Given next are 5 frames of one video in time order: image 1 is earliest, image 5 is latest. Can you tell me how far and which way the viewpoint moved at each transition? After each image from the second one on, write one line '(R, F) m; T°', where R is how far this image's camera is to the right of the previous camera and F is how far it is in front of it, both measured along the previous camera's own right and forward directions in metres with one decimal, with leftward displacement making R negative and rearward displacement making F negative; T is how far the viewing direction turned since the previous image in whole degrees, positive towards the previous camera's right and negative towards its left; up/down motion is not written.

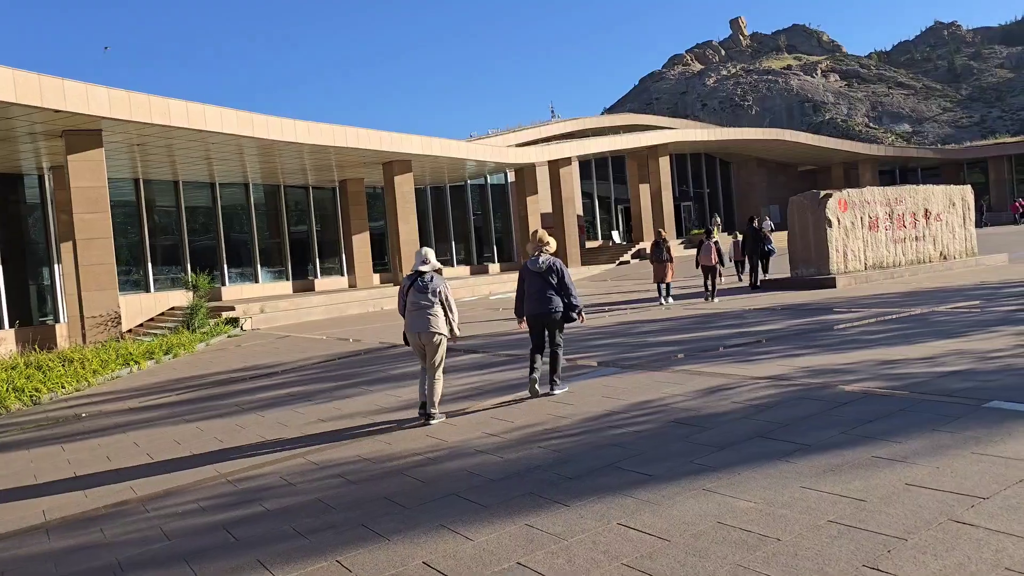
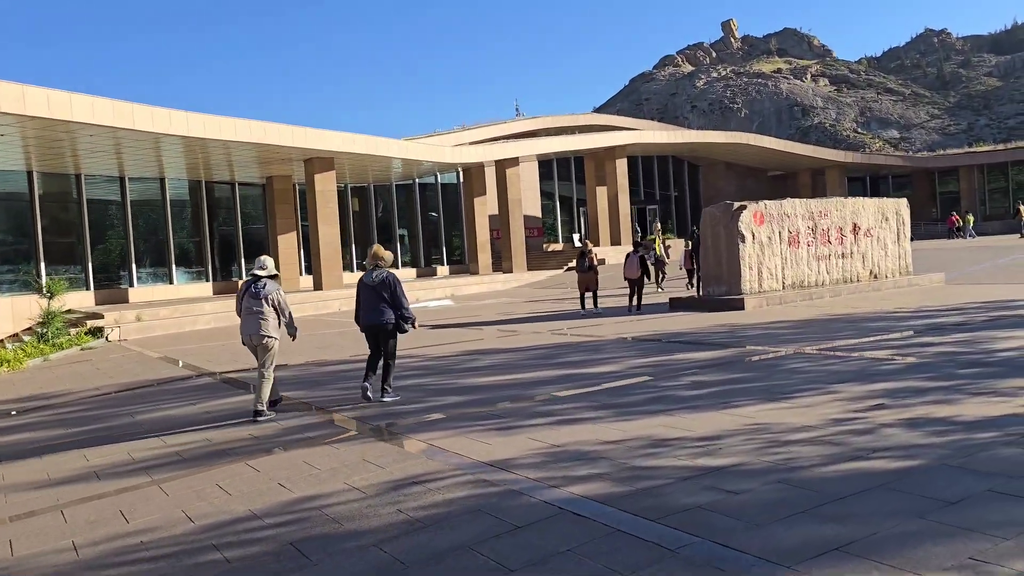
(+1.9, +1.5) m; +1°
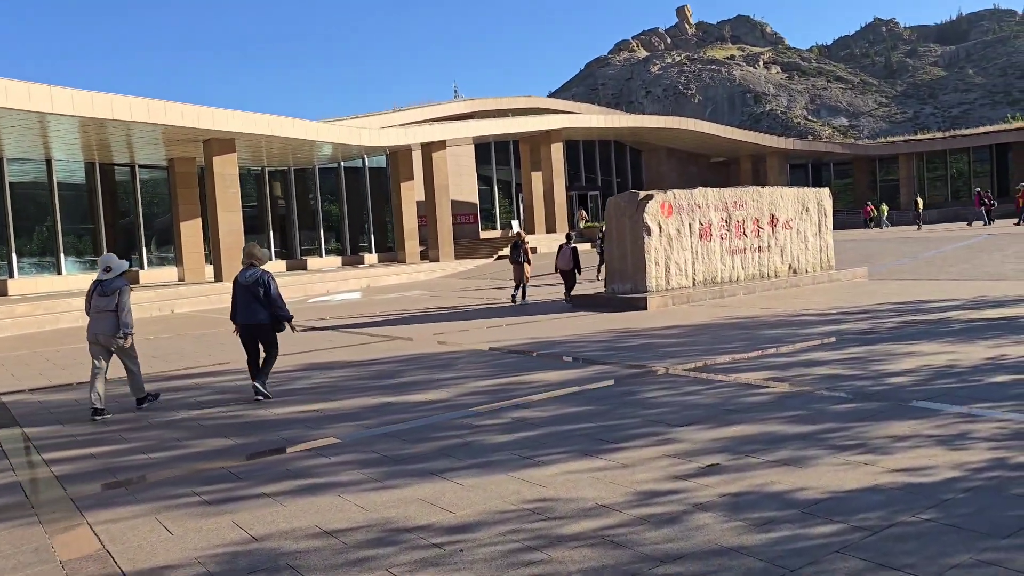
(+1.2, +1.4) m; +3°
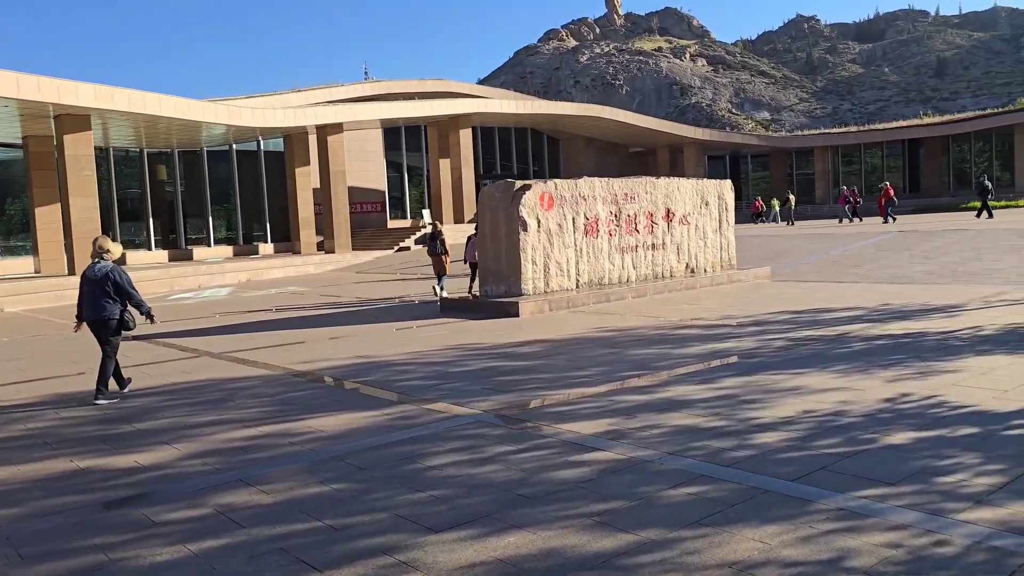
(+1.0, +1.7) m; +5°
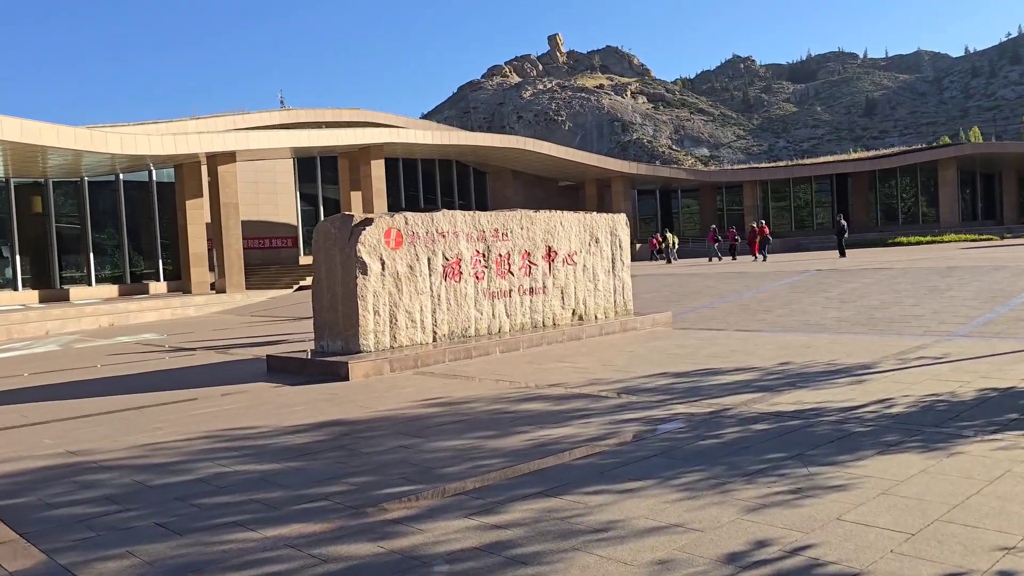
(+1.3, +2.1) m; +4°
